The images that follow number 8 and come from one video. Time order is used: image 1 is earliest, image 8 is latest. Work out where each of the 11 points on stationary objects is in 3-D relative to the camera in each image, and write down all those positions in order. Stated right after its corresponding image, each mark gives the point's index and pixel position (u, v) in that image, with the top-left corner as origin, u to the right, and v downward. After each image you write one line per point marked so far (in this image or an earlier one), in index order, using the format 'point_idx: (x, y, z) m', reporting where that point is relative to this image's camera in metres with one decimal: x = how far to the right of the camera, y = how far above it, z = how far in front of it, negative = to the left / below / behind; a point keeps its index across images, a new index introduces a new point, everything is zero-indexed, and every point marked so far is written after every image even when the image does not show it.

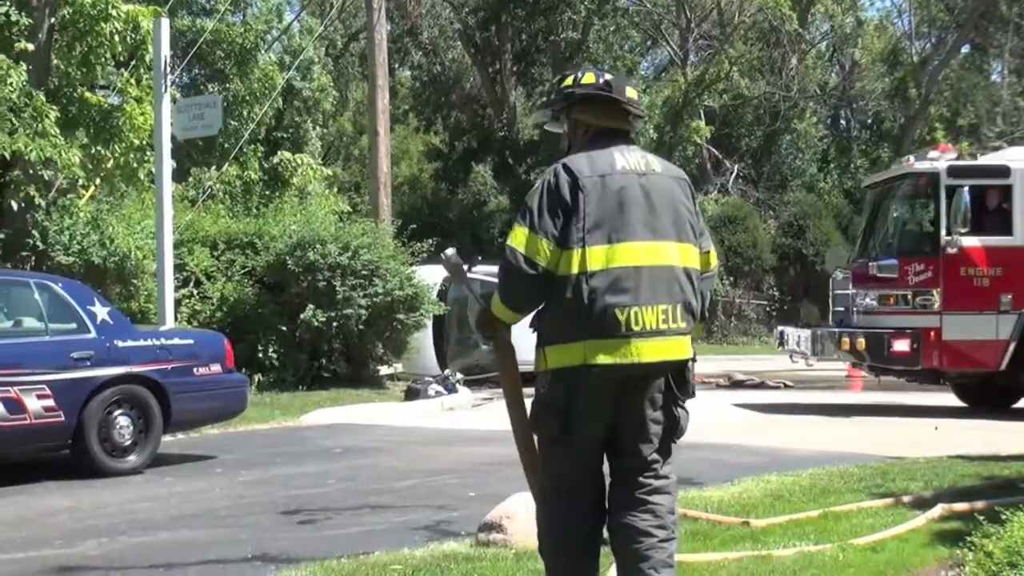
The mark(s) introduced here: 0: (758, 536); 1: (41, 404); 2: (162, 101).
0: (+1.6, -1.5, +6.4) m
1: (-3.3, -0.8, +7.5) m
2: (-2.9, +1.5, +9.1) m
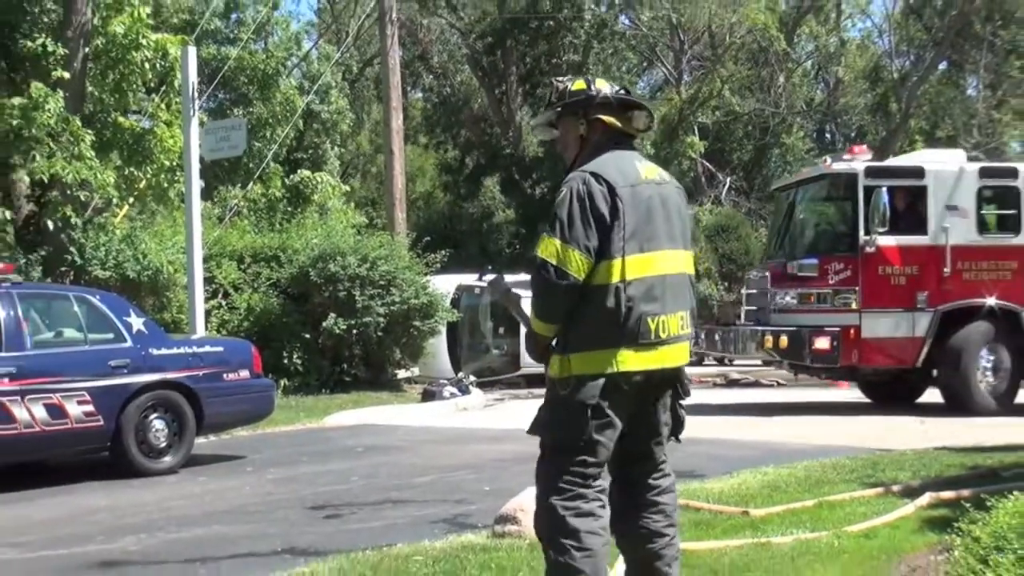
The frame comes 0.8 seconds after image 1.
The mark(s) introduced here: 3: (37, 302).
0: (+1.6, -1.6, +6.9) m
1: (-3.2, -0.9, +7.9) m
2: (-2.8, +1.4, +9.6) m
3: (-3.6, -0.1, +8.1) m
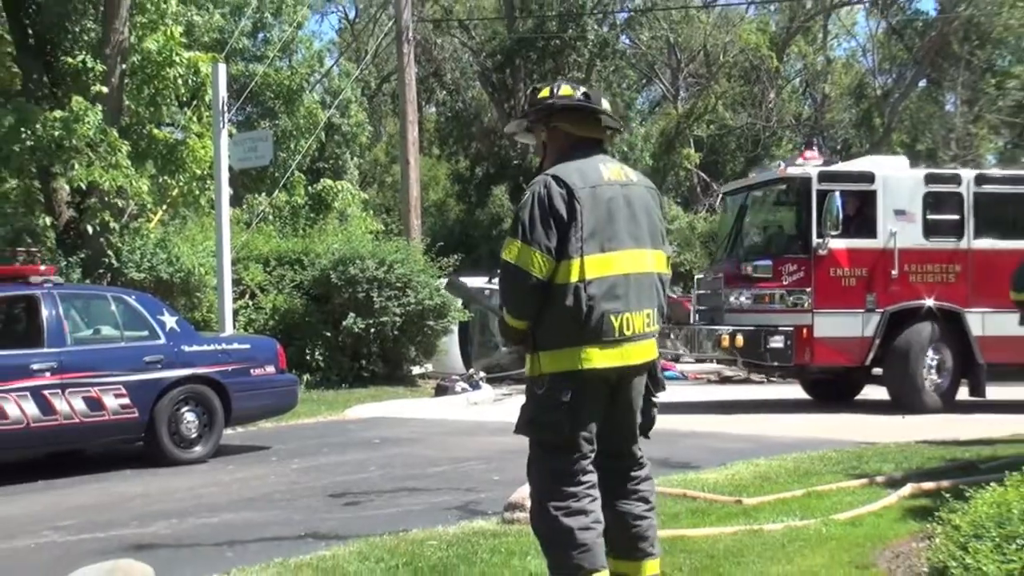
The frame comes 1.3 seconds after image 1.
0: (+1.7, -1.6, +7.4) m
1: (-3.2, -0.9, +8.5) m
2: (-2.8, +1.4, +10.1) m
3: (-3.6, -0.1, +8.7) m
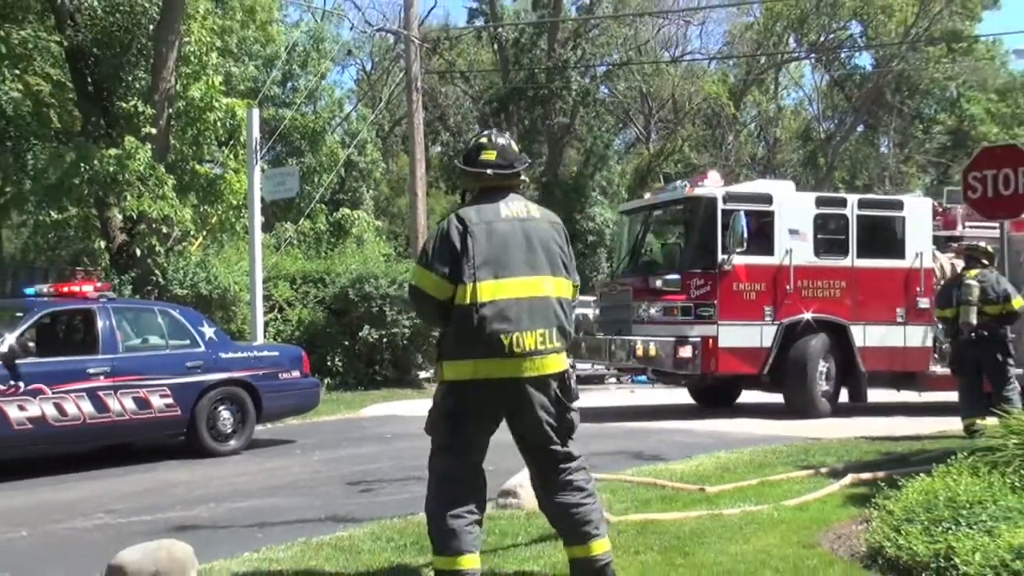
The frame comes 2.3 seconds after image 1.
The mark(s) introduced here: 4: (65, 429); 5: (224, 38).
0: (+1.6, -1.7, +8.6) m
1: (-3.2, -1.0, +9.7) m
2: (-2.8, +1.3, +11.4) m
3: (-3.6, -0.2, +9.9) m
4: (-3.9, -1.2, +9.2) m
5: (-5.3, +4.6, +21.7) m
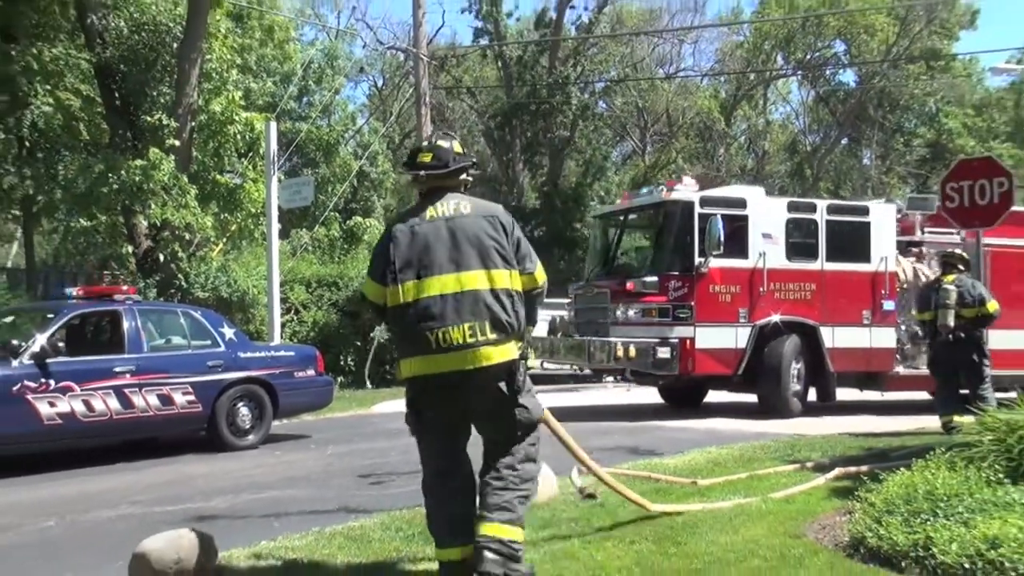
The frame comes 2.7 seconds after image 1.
0: (+1.7, -1.8, +9.1) m
1: (-3.2, -1.1, +10.3) m
2: (-2.8, +1.2, +11.9) m
3: (-3.6, -0.3, +10.5) m
4: (-3.9, -1.3, +9.7) m
5: (-5.2, +4.5, +22.3) m
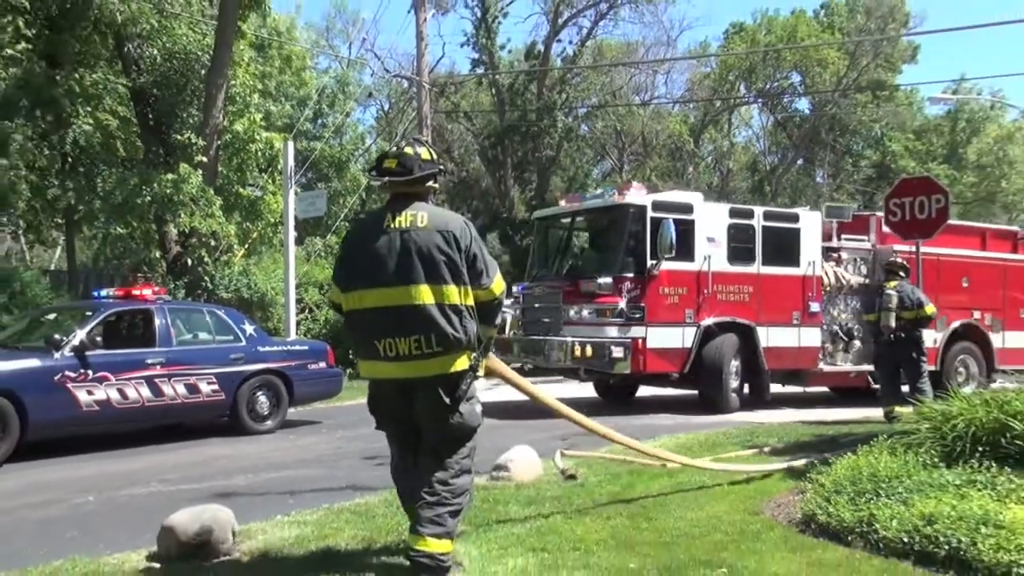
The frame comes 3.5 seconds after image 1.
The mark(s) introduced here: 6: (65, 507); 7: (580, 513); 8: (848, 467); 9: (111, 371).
0: (+1.6, -1.8, +10.3) m
1: (-3.3, -1.1, +11.5) m
2: (-2.8, +1.2, +13.1) m
3: (-3.7, -0.3, +11.7) m
4: (-4.0, -1.3, +10.9) m
5: (-5.3, +4.5, +23.4) m
6: (-4.0, -2.0, +9.6) m
7: (+0.6, -1.8, +8.5) m
8: (+2.8, -1.5, +9.0) m
9: (-4.1, -0.9, +10.8) m
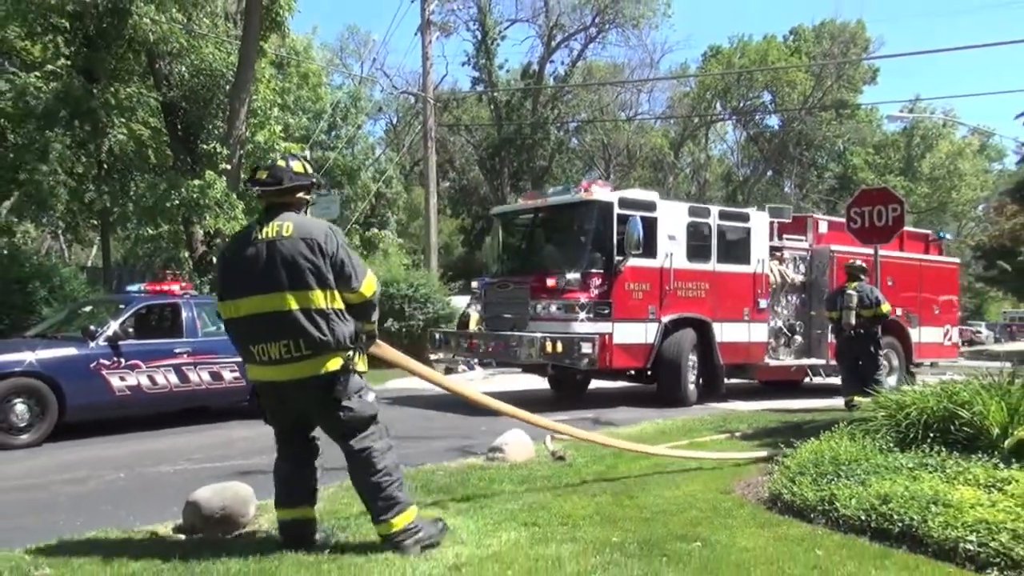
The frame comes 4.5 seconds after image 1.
0: (+1.5, -1.8, +11.4) m
1: (-3.4, -1.0, +12.6) m
2: (-2.9, +1.3, +14.2) m
3: (-3.7, -0.2, +12.7) m
4: (-4.1, -1.2, +12.0) m
5: (-5.3, +4.6, +24.5) m
6: (-4.1, -1.9, +10.7) m
7: (+0.5, -1.8, +9.6) m
8: (+2.7, -1.5, +10.1) m
9: (-4.2, -0.8, +11.9) m
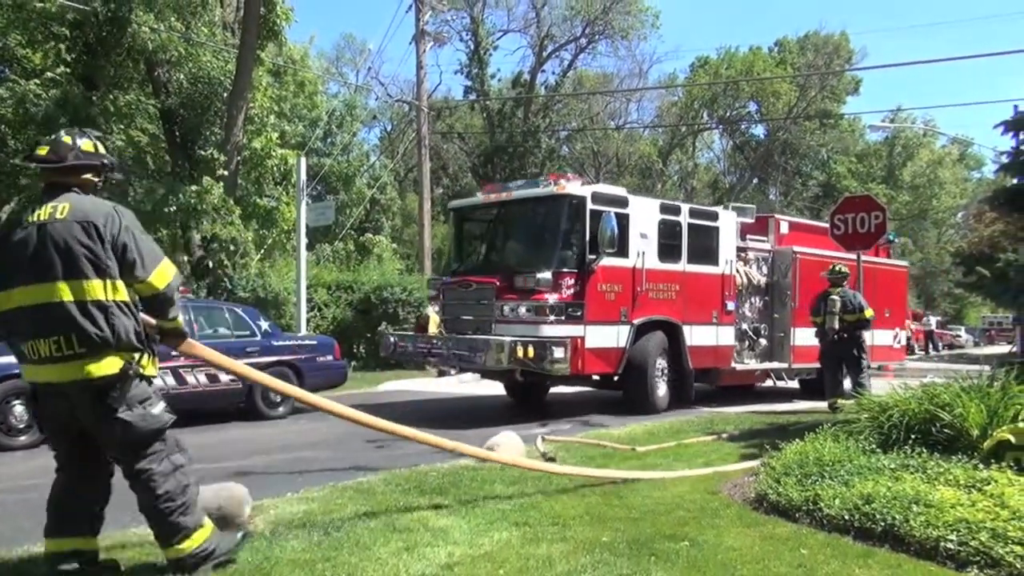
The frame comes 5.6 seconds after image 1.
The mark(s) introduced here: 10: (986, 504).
0: (+1.4, -1.8, +11.7) m
1: (-3.5, -1.1, +12.8) m
2: (-3.0, +1.2, +14.4) m
3: (-3.8, -0.3, +13.0) m
4: (-4.2, -1.3, +12.2) m
5: (-5.6, +4.4, +24.8) m
6: (-4.2, -1.9, +10.9) m
7: (+0.4, -1.9, +9.8) m
8: (+2.7, -1.5, +10.4) m
9: (-4.3, -0.8, +12.1) m
10: (+3.3, -1.5, +7.4) m
